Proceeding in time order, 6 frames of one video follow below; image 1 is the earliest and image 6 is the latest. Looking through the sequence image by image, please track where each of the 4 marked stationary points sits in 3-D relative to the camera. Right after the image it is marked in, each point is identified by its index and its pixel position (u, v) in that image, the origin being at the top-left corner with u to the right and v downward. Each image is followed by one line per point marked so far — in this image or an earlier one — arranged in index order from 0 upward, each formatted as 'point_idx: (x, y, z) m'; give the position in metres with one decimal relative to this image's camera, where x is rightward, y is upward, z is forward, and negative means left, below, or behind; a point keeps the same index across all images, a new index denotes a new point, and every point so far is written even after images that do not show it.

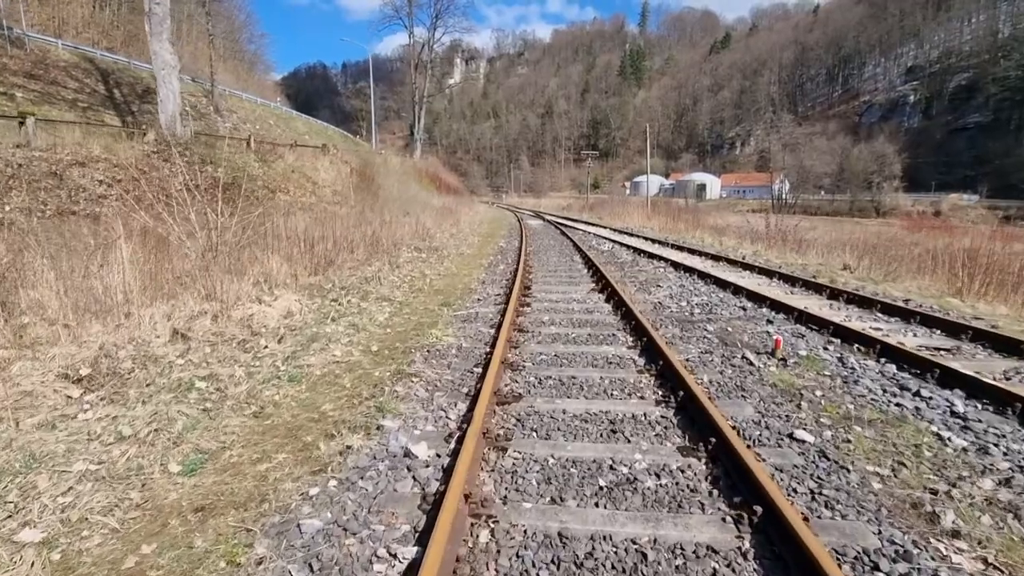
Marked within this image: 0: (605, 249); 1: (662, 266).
0: (+2.6, +1.1, +14.1) m
1: (+3.4, +0.5, +11.3) m
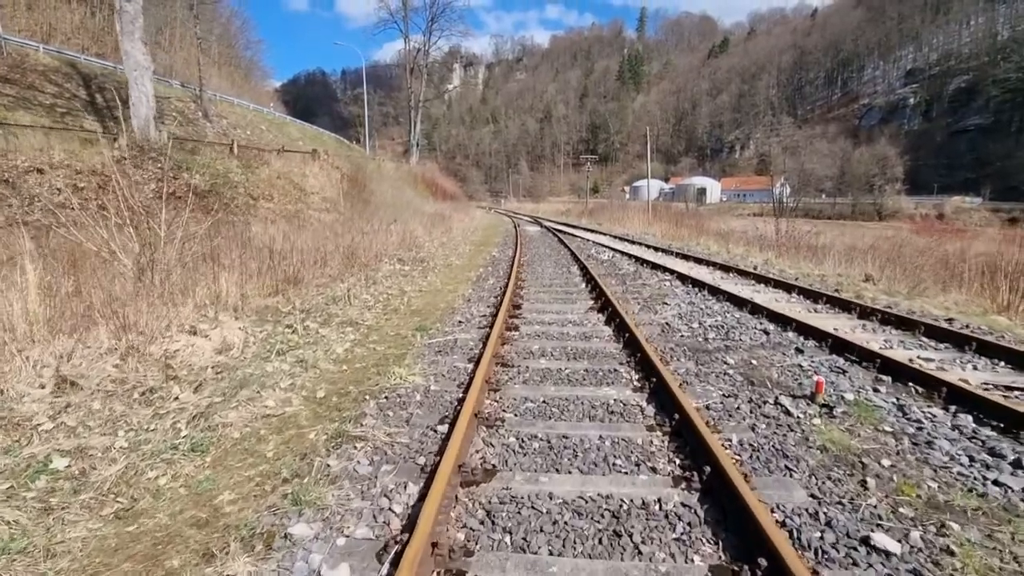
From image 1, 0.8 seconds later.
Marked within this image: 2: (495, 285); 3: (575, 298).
0: (+2.4, +0.8, +13.1) m
1: (+3.2, +0.2, +10.3) m
2: (-0.3, +0.1, +9.6) m
3: (+1.1, -0.2, +8.5) m
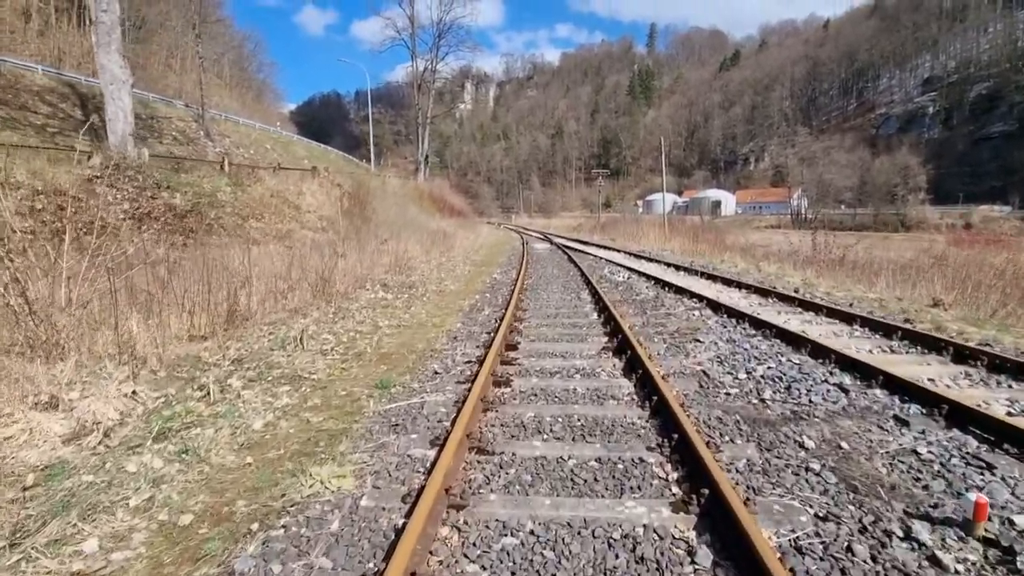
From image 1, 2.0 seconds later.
0: (+2.5, +0.2, +11.6) m
1: (+3.2, -0.3, +8.7) m
2: (-0.4, -0.5, +8.1) m
3: (+1.0, -0.7, +6.9) m
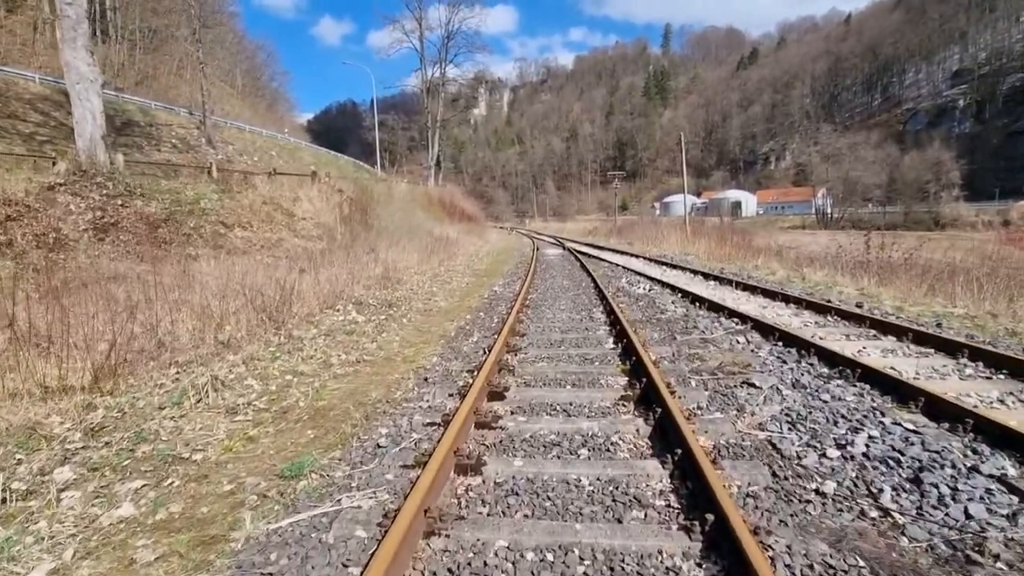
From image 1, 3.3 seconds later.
0: (+2.5, -0.1, +9.8) m
1: (+3.1, -0.5, +7.0) m
2: (-0.4, -0.7, +6.4) m
3: (+0.9, -0.9, +5.2) m
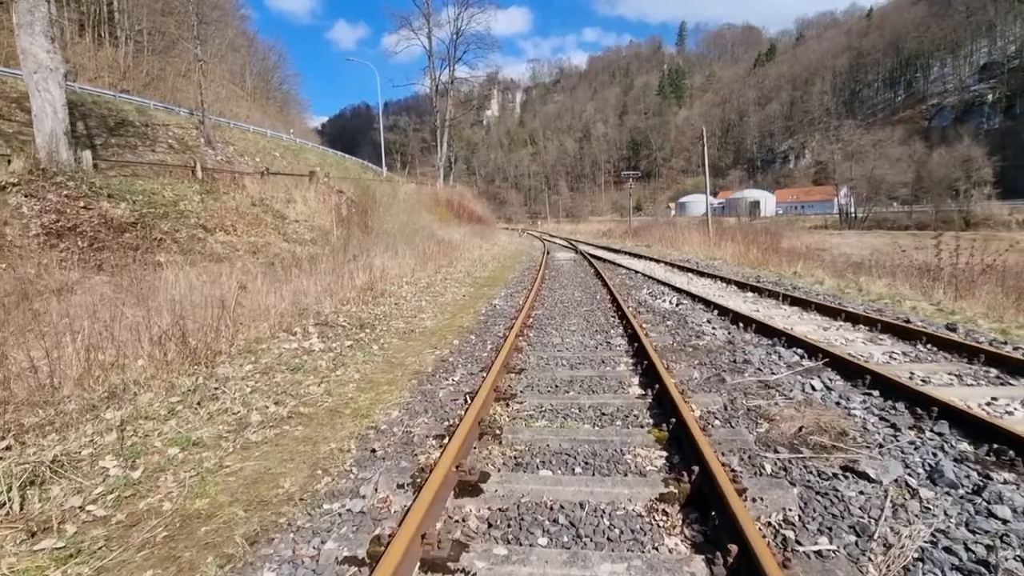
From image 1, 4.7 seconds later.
0: (+2.5, -0.4, +8.2) m
1: (+3.1, -0.8, +5.3) m
2: (-0.5, -1.0, +4.8) m
3: (+0.8, -1.2, +3.6) m
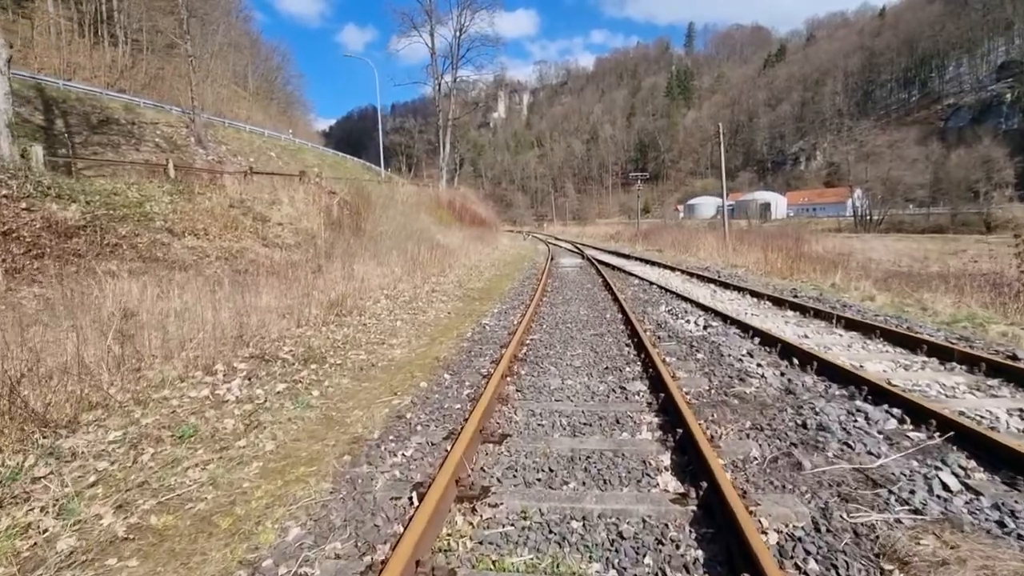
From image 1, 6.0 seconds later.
0: (+2.4, -0.6, +6.6) m
1: (+2.9, -1.0, +3.7) m
2: (-0.7, -1.2, +3.3) m
3: (+0.6, -1.4, +2.1) m
